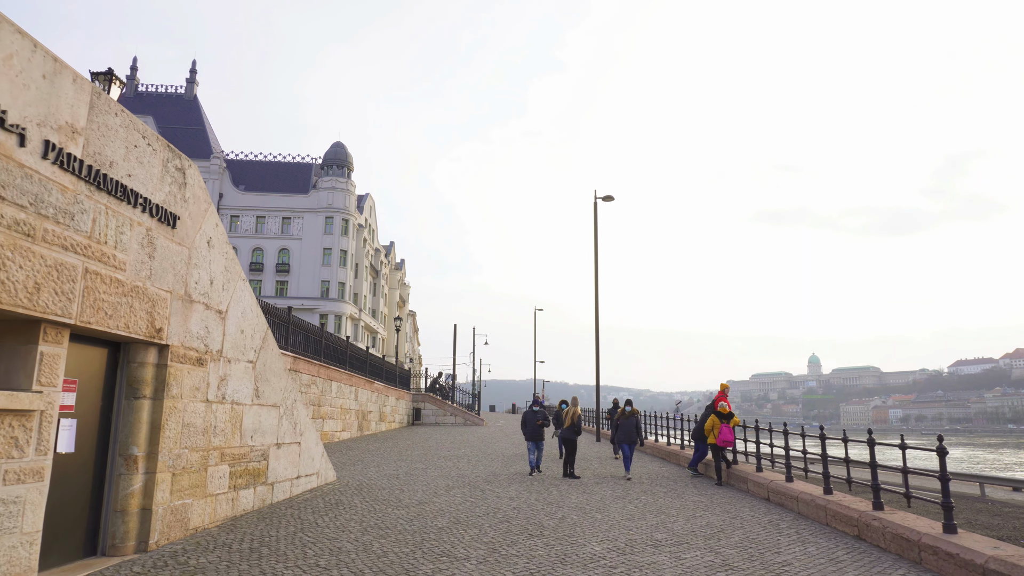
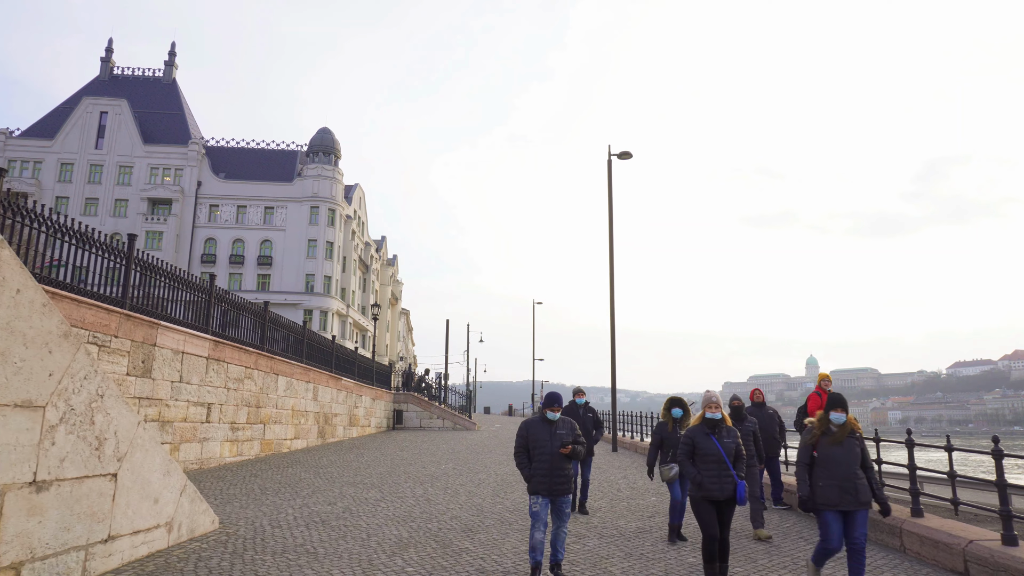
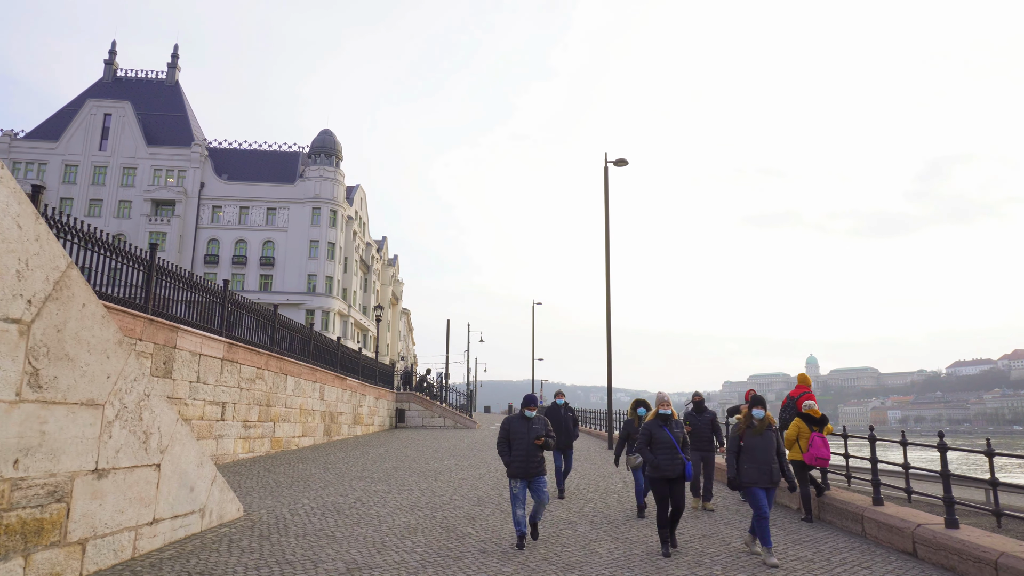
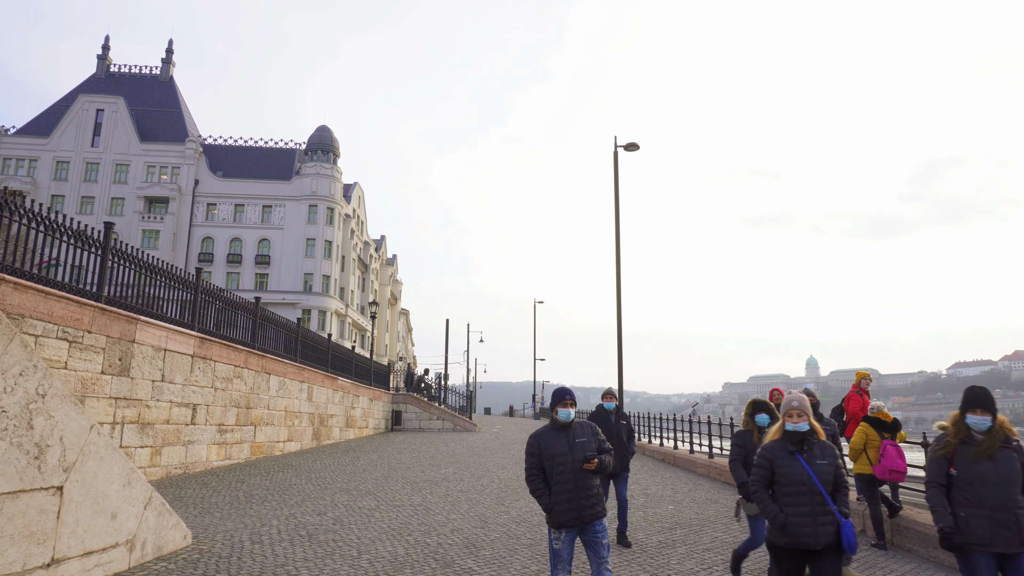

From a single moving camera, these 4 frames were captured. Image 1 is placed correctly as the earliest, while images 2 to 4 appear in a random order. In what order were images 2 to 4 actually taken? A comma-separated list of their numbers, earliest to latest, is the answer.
3, 2, 4
